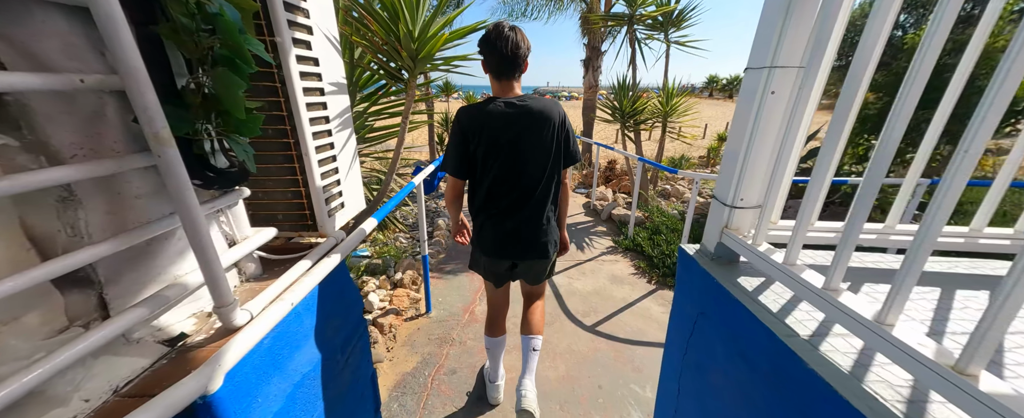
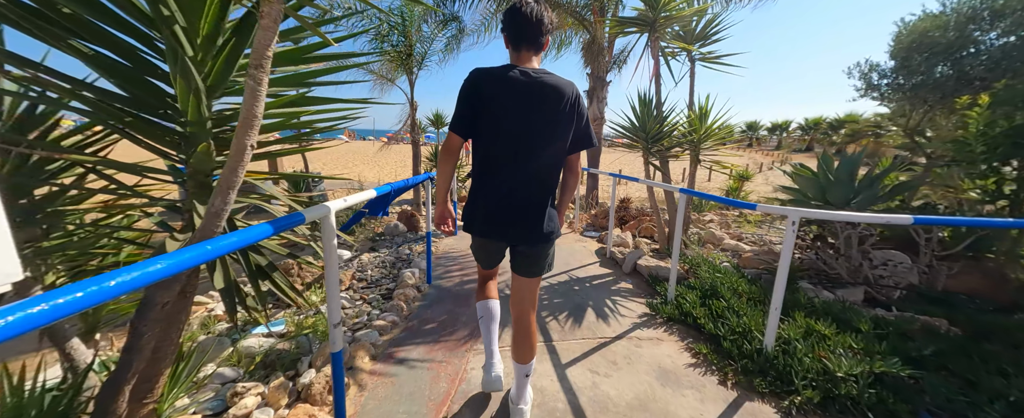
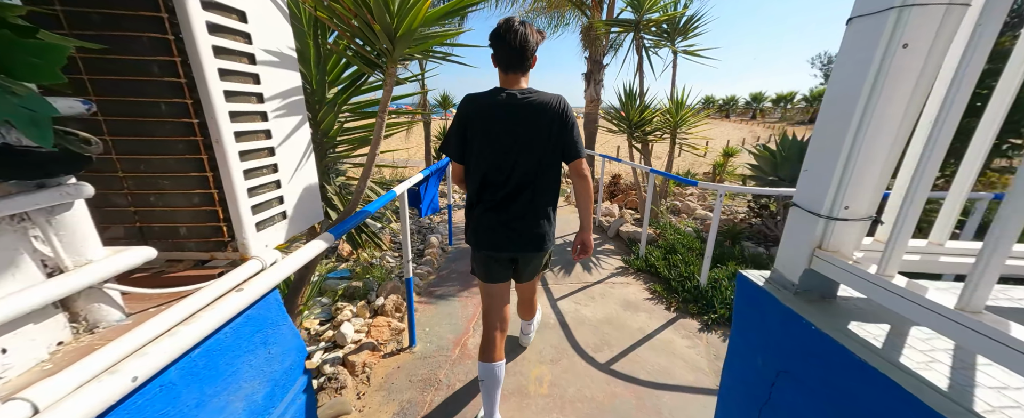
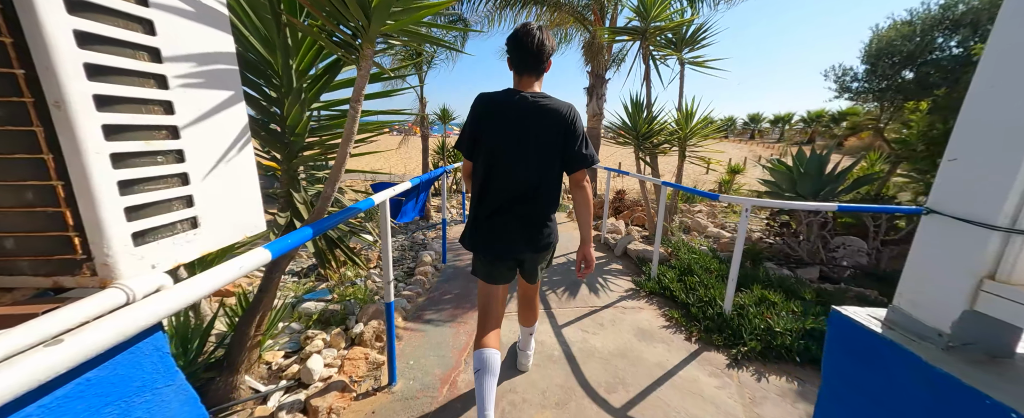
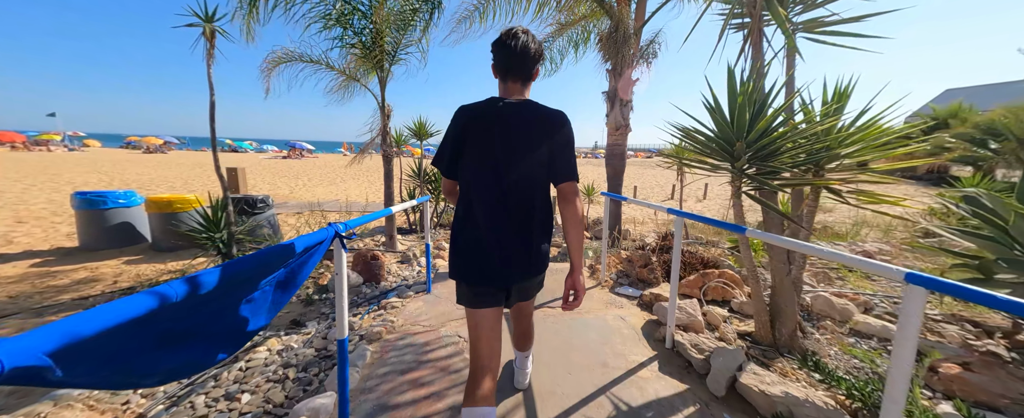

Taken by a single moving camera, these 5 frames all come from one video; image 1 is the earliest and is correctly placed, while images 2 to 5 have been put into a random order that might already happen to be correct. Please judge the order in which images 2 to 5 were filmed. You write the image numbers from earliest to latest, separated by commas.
3, 4, 2, 5
